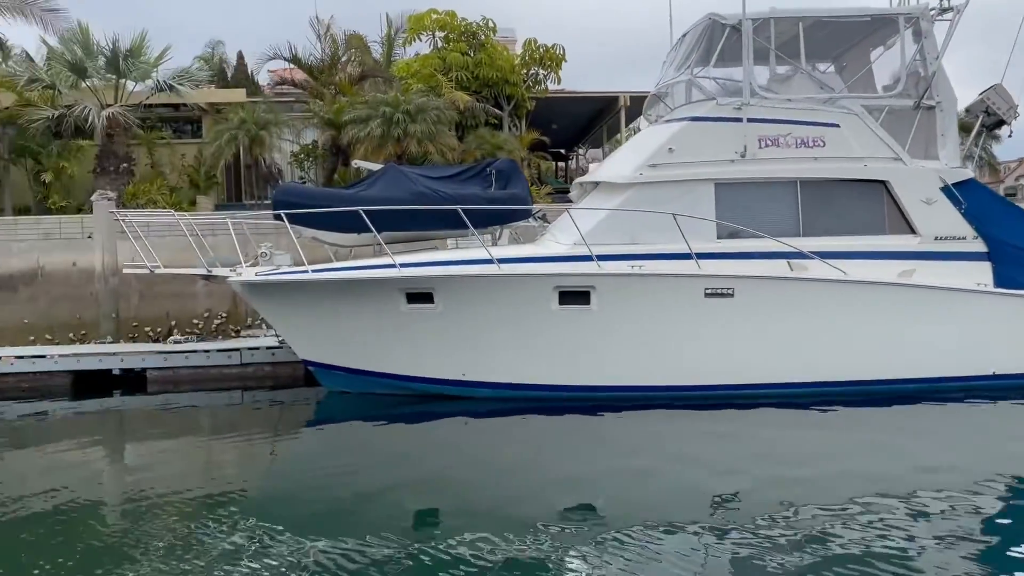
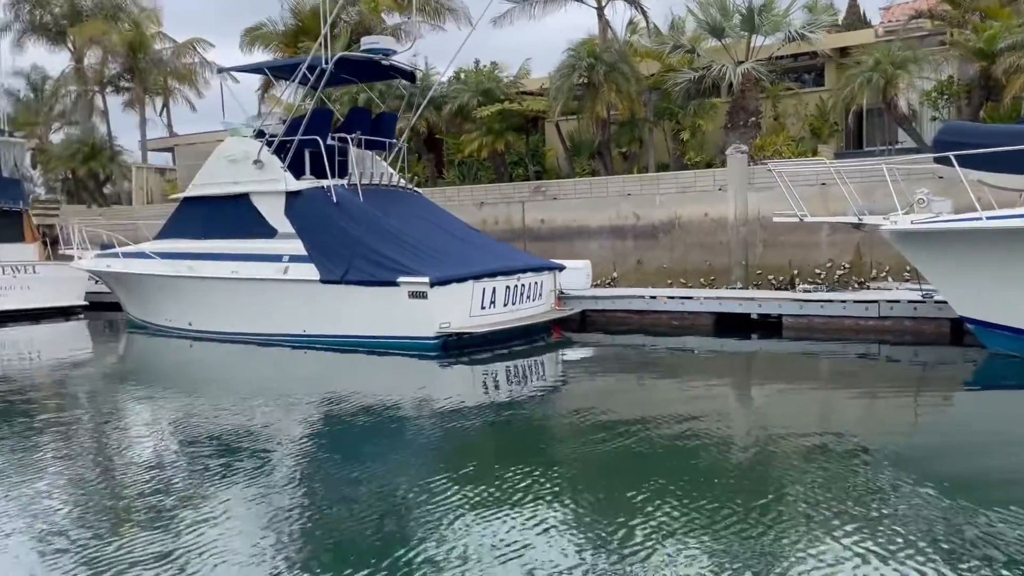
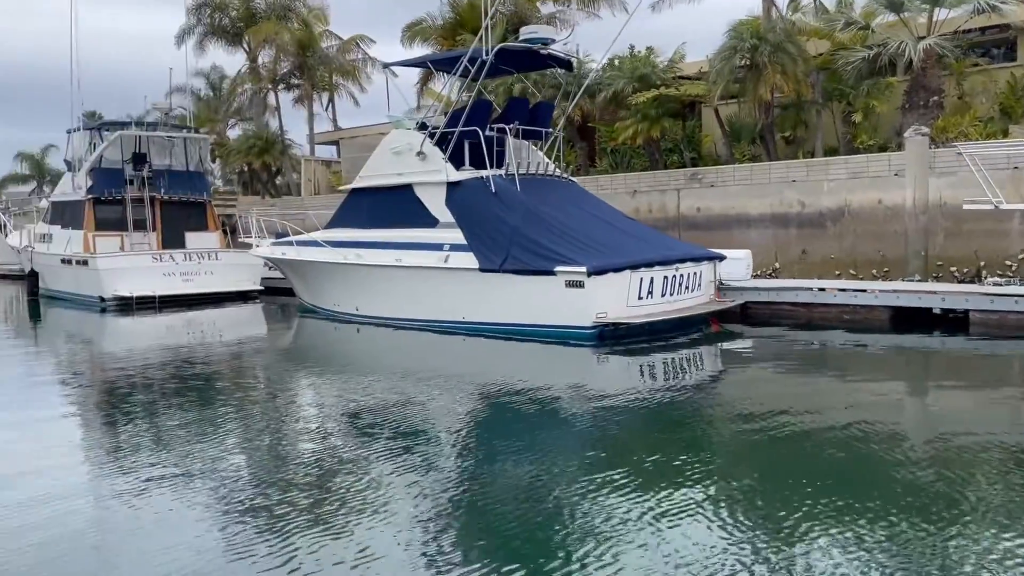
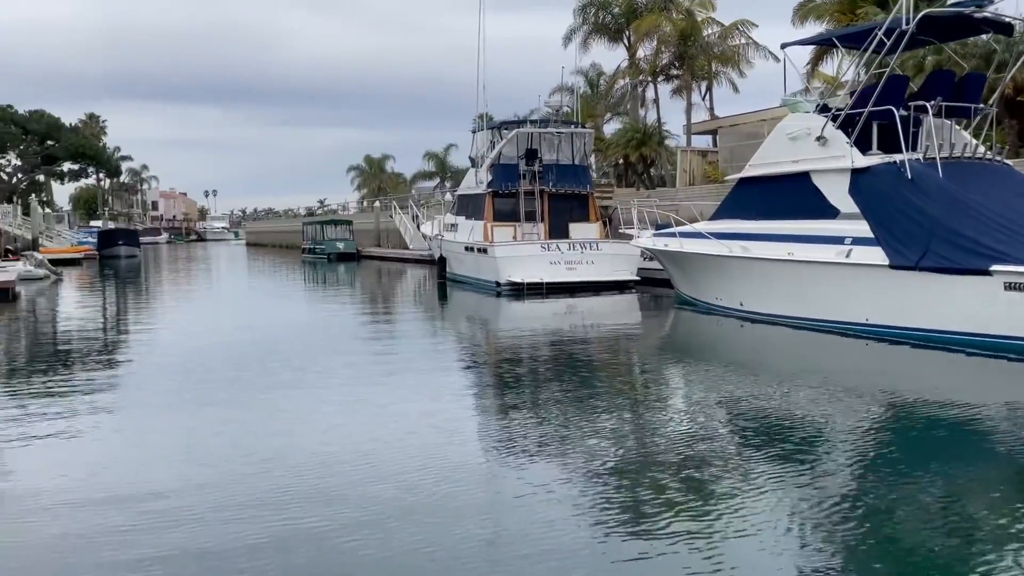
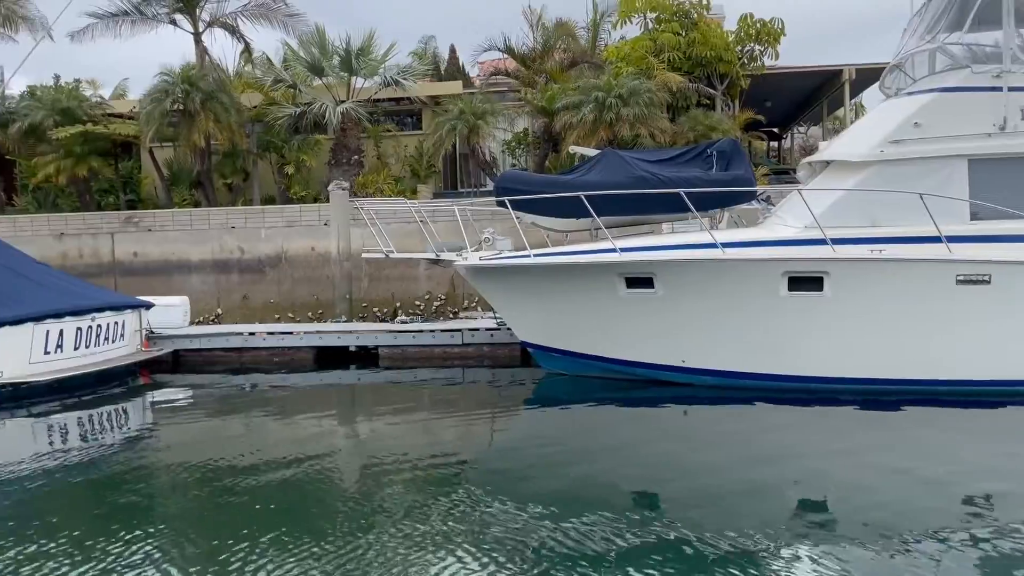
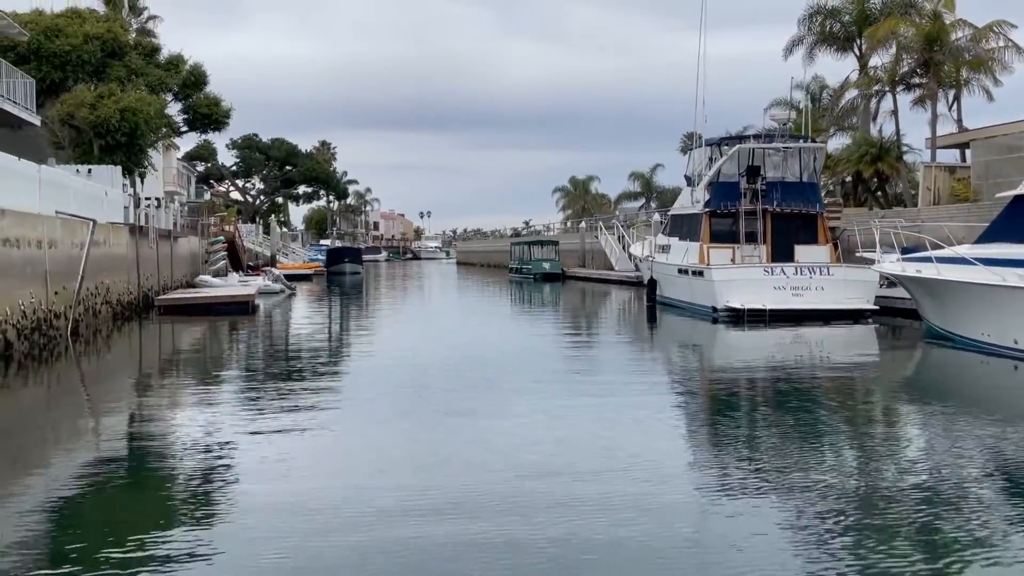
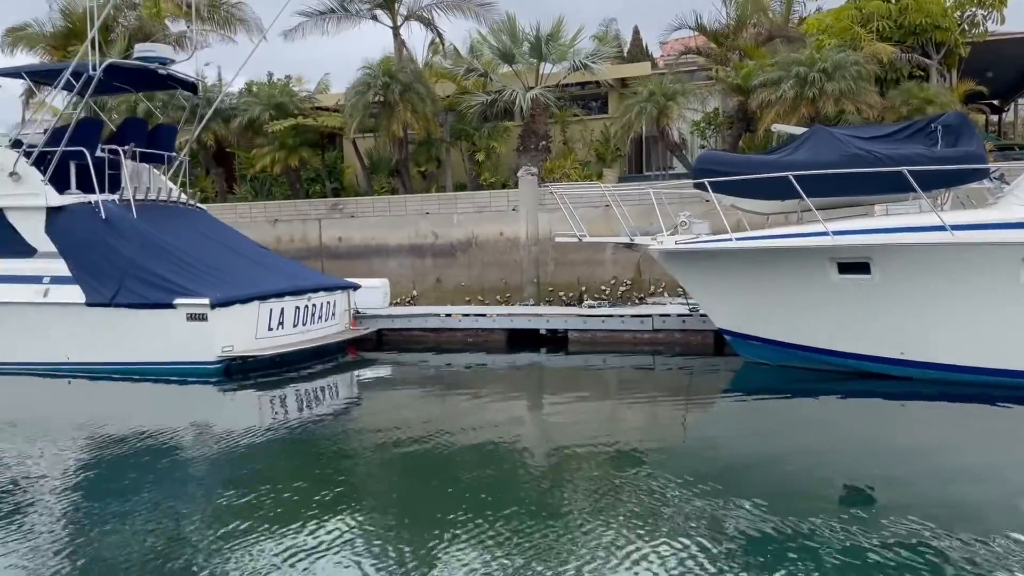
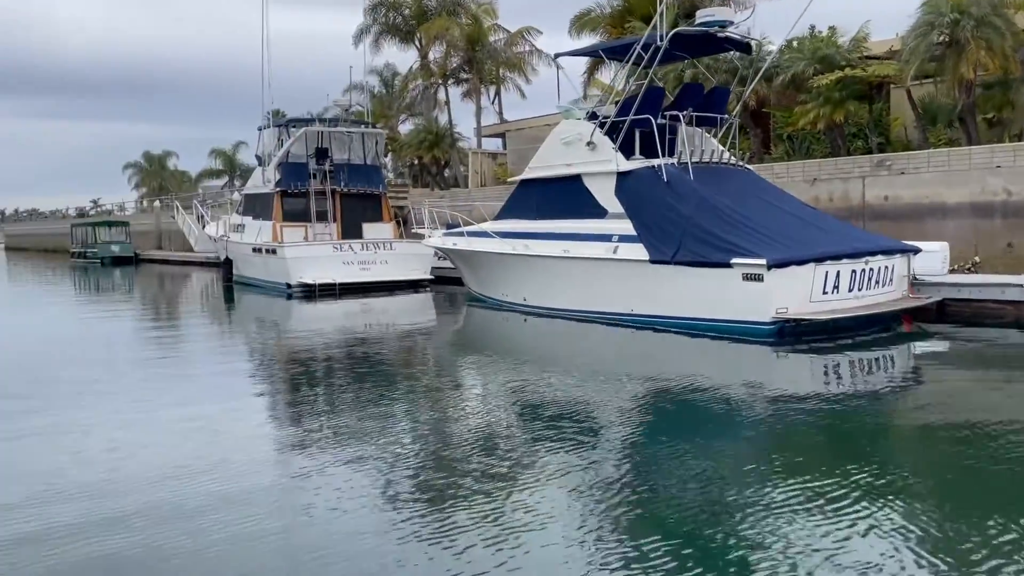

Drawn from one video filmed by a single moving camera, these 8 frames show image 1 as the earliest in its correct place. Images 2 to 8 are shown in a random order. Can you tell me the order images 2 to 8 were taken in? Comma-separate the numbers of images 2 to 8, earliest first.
5, 7, 2, 3, 8, 4, 6
